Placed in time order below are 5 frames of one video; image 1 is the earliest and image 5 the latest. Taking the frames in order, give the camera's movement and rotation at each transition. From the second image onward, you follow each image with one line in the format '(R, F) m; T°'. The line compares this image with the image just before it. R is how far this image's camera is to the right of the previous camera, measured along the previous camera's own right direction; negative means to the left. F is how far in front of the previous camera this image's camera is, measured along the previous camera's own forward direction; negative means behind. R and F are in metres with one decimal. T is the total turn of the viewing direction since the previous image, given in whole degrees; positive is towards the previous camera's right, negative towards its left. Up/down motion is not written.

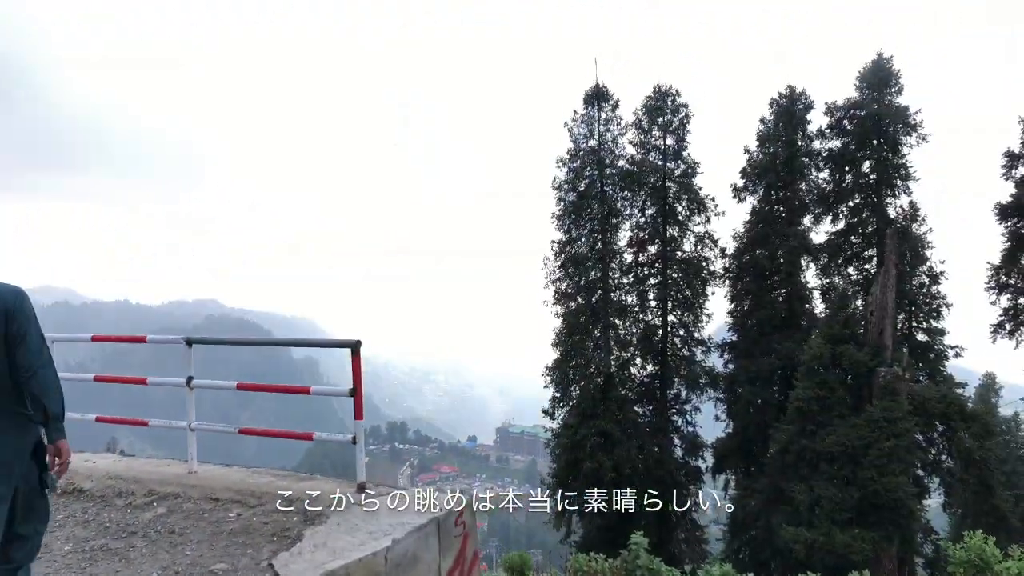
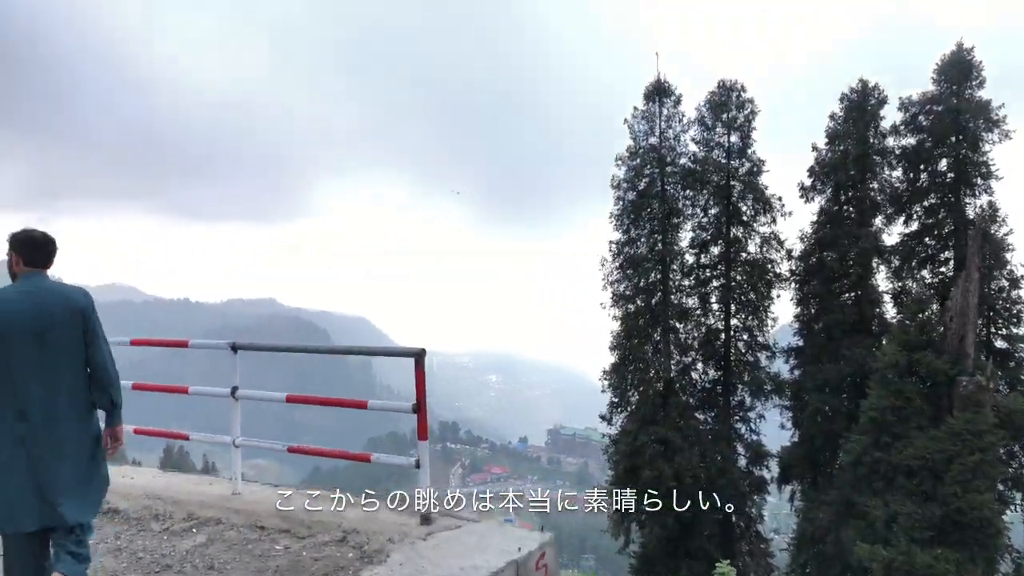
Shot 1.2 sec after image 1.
(-0.1, 0.0) m; -5°
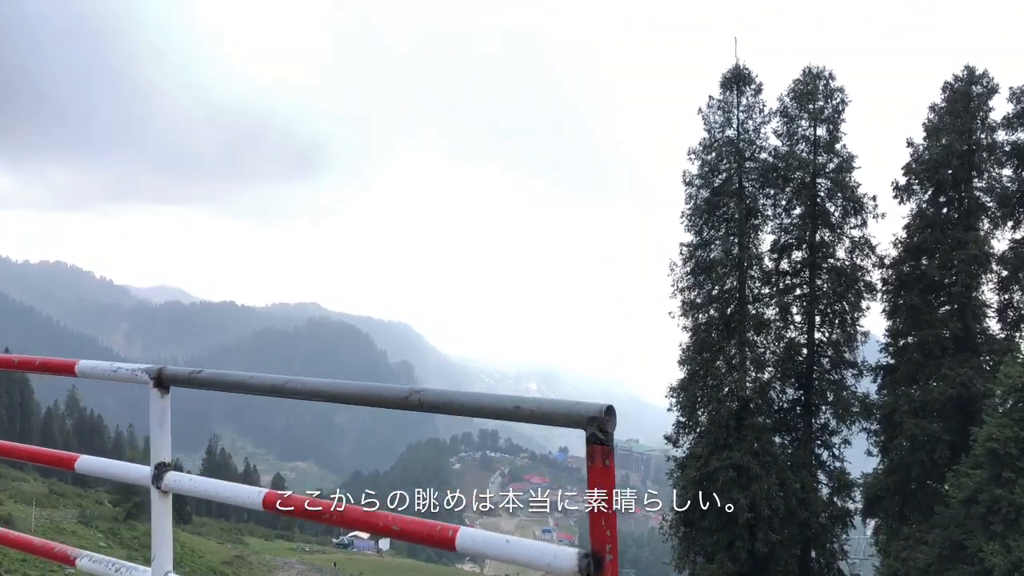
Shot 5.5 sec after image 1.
(-0.3, +0.7) m; -4°
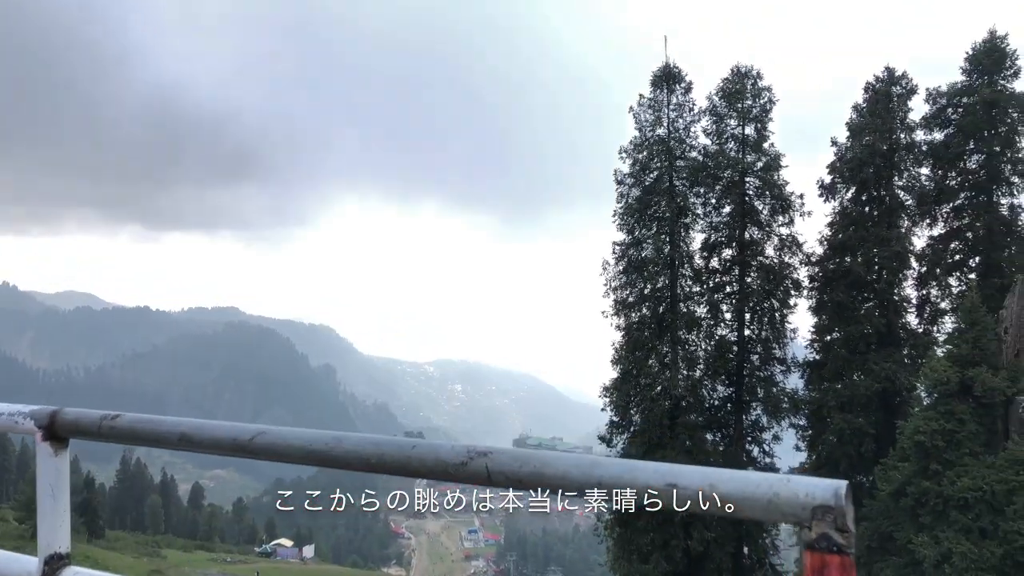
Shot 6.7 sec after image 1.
(-0.1, +0.6) m; +7°
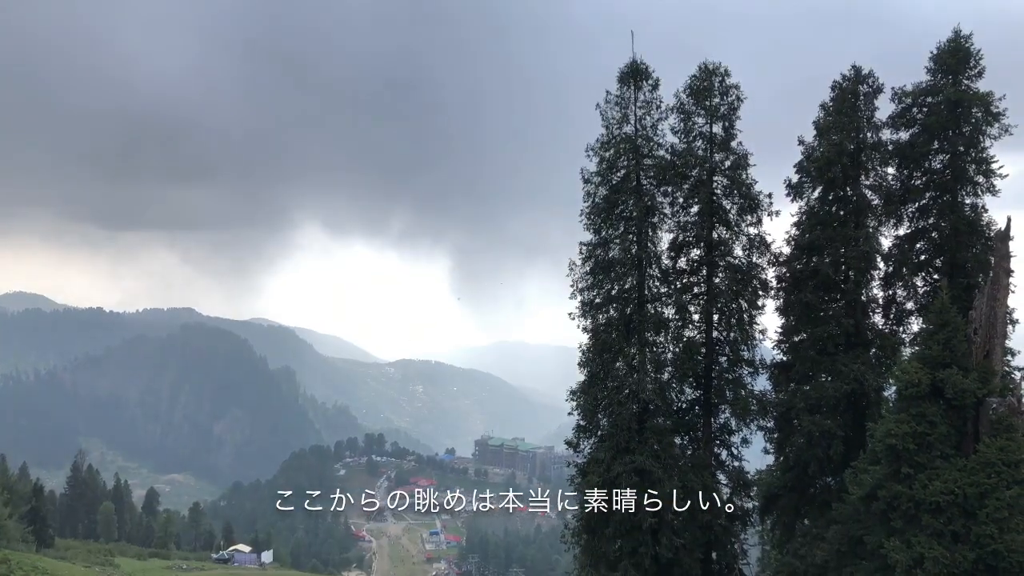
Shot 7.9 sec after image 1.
(0.0, +0.4) m; +4°
